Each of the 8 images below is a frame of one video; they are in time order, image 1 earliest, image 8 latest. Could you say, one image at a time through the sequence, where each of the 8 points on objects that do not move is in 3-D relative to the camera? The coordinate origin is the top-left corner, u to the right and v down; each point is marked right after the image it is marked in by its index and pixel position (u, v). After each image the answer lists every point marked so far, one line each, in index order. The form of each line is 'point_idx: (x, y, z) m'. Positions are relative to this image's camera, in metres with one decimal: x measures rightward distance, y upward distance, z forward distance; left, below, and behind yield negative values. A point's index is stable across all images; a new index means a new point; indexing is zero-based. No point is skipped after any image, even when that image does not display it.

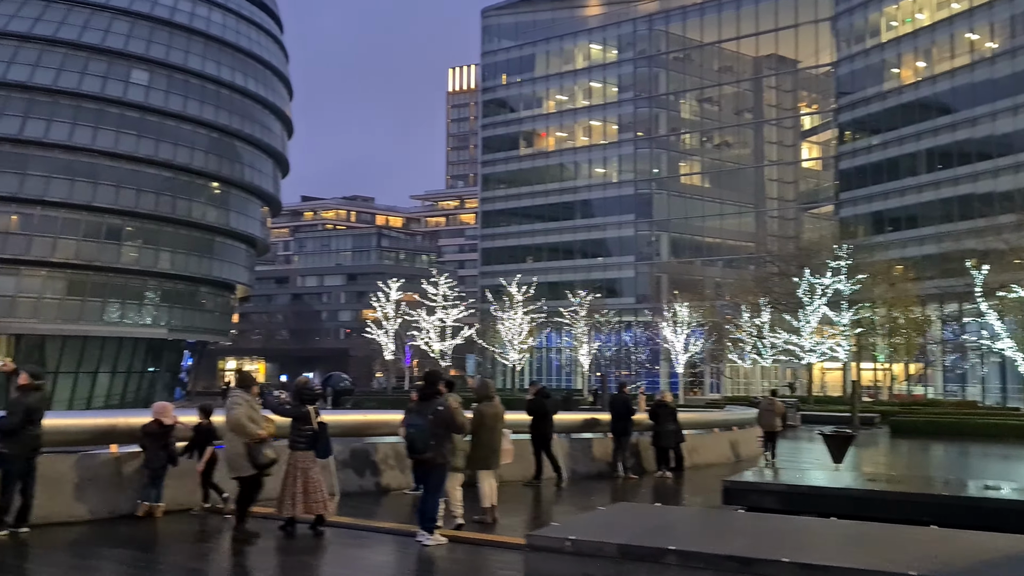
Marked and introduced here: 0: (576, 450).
0: (+1.5, -3.6, +17.7) m
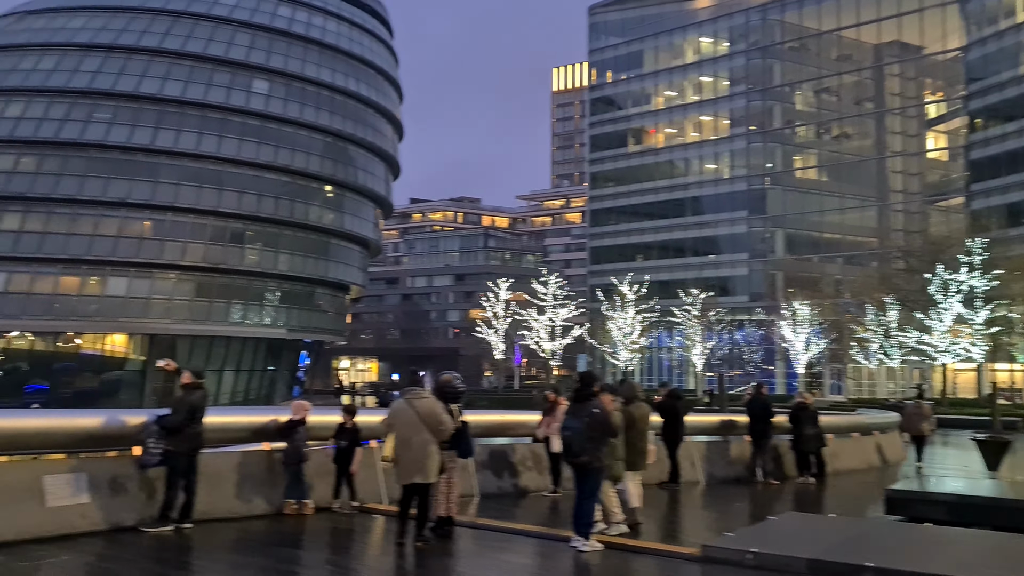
0: (+4.3, -3.5, +16.9) m
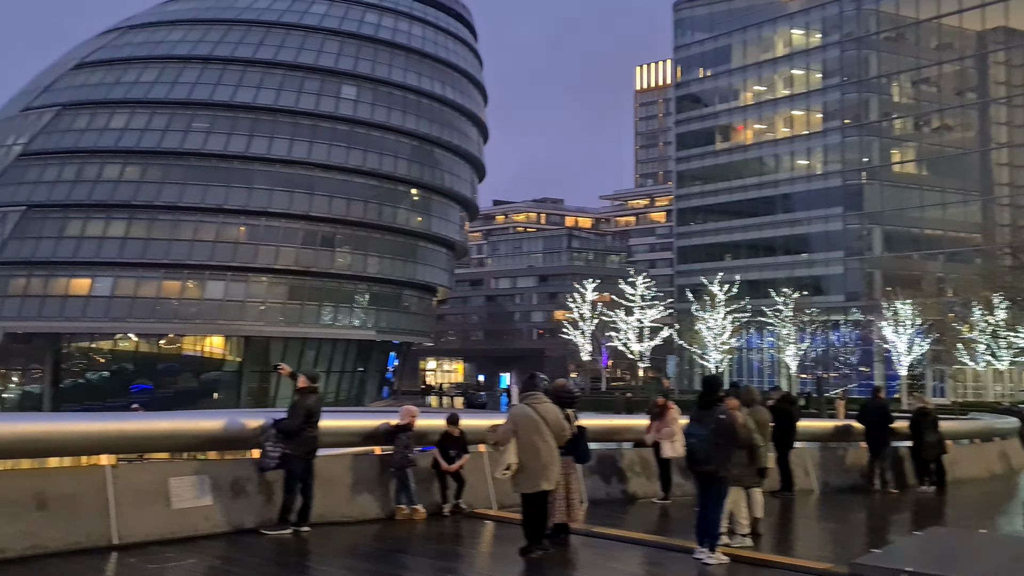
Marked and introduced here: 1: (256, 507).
0: (+6.3, -3.5, +16.0) m
1: (-2.5, -2.2, +7.8) m
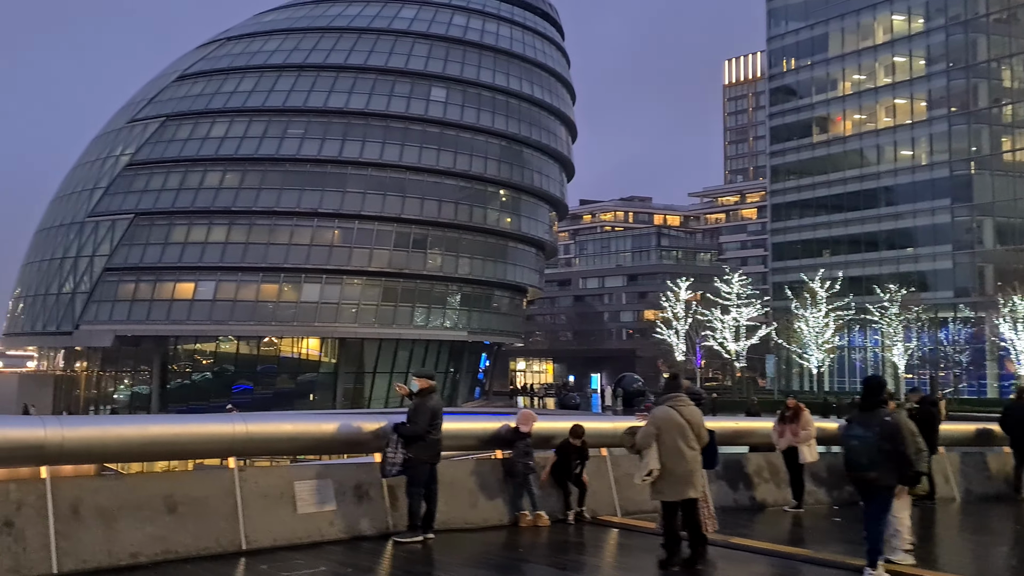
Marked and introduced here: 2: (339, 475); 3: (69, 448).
0: (+8.4, -3.3, +14.7) m
1: (-1.2, -2.1, +7.5) m
2: (-1.6, -1.7, +7.4) m
3: (-3.3, -1.2, +6.0) m
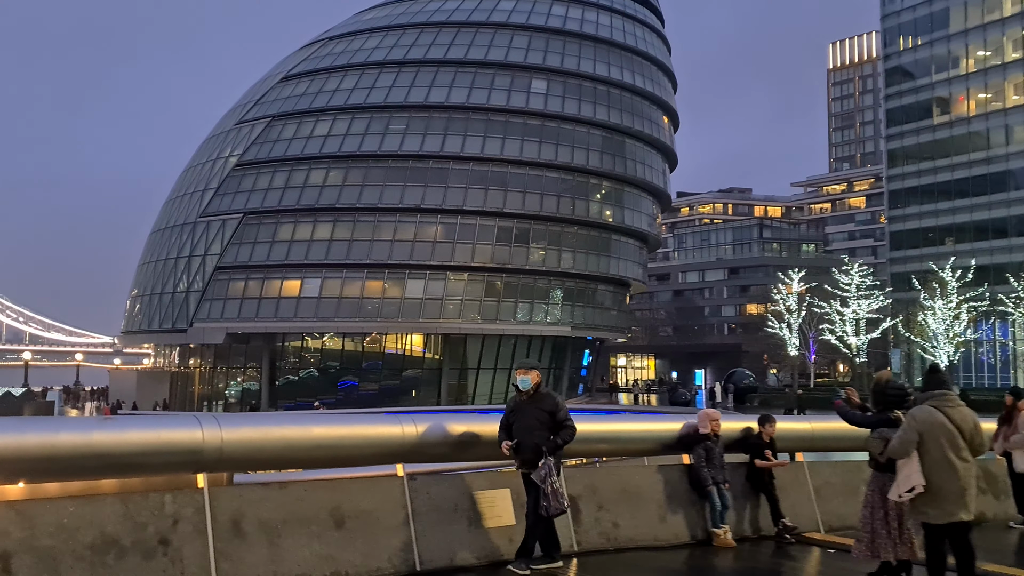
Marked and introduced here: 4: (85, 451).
0: (+10.8, -3.0, +12.5) m
1: (+0.4, -1.9, +6.4) m
2: (0.0, -1.6, +6.4) m
3: (-1.9, -1.1, +5.2) m
4: (-2.6, -1.0, +4.7) m
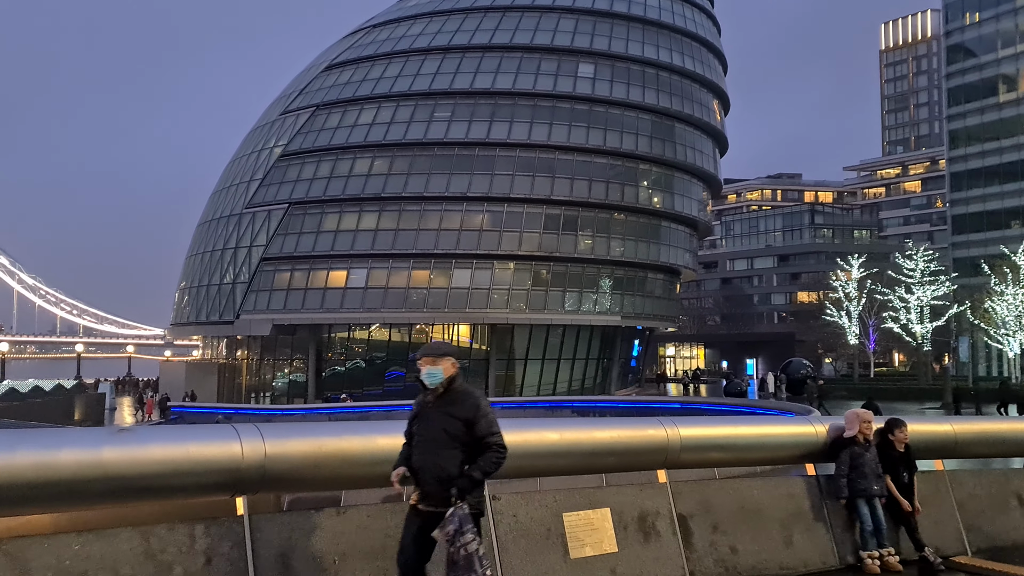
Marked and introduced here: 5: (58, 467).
0: (+11.8, -2.7, +10.9) m
1: (+1.0, -1.8, +5.3) m
2: (+0.7, -1.4, +5.3) m
3: (-1.3, -1.0, +4.3) m
4: (-2.0, -0.9, +3.8) m
5: (-2.1, -0.8, +3.7) m
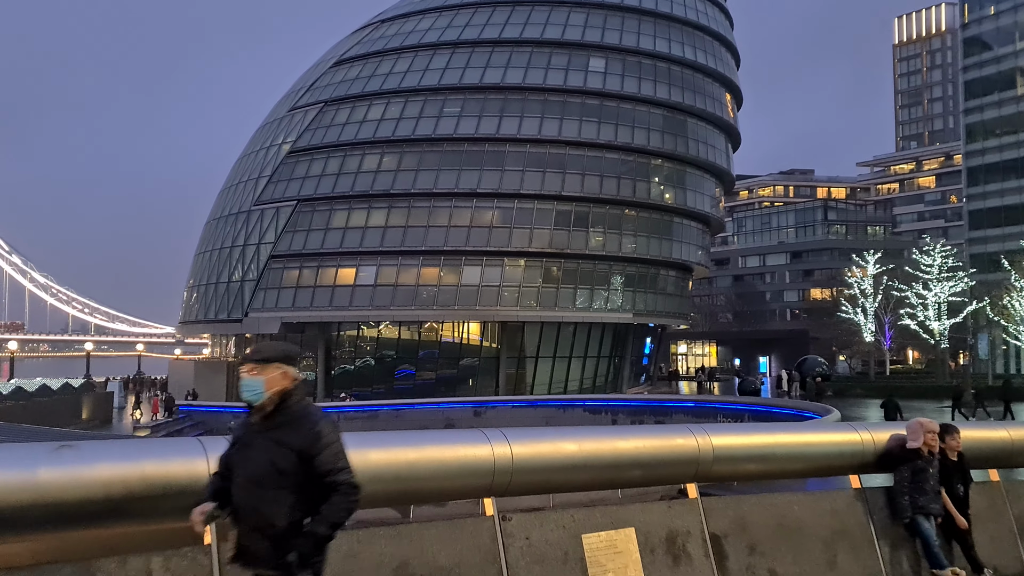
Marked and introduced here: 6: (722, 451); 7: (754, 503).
0: (+11.9, -2.6, +10.2) m
1: (+1.1, -1.7, +4.8) m
2: (+0.7, -1.4, +4.8) m
3: (-1.2, -0.9, +3.7) m
4: (-1.9, -0.8, +3.3) m
5: (-2.0, -0.8, +3.2) m
6: (+1.4, -1.1, +5.2) m
7: (+1.6, -1.4, +5.3) m
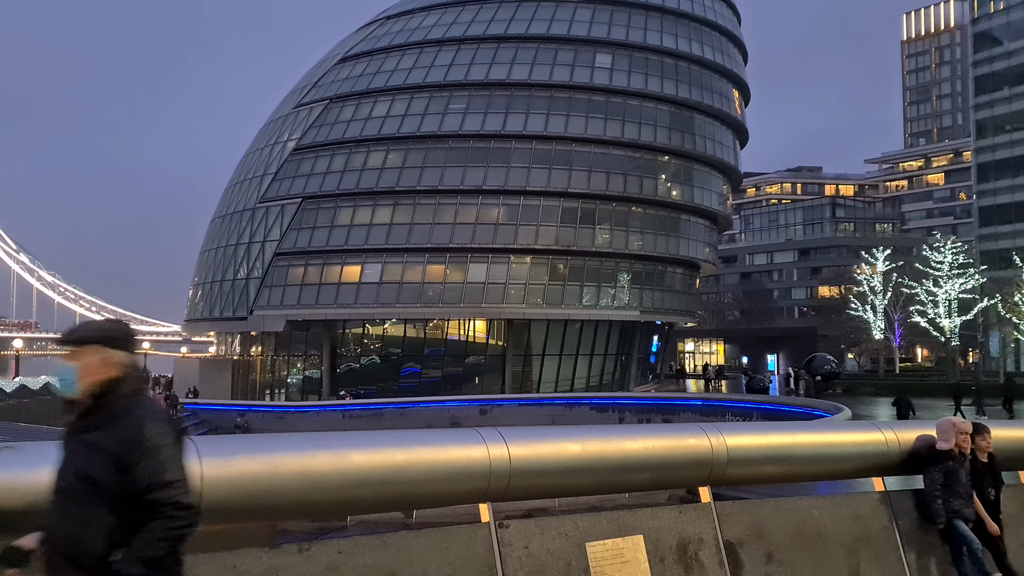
0: (+12.0, -2.6, +9.7) m
1: (+1.1, -1.7, +4.4) m
2: (+0.7, -1.3, +4.4) m
3: (-1.2, -0.9, +3.4) m
4: (-2.0, -0.8, +3.0) m
5: (-2.1, -0.7, +2.9) m
6: (+1.4, -1.0, +4.8) m
7: (+1.6, -1.4, +5.0) m
